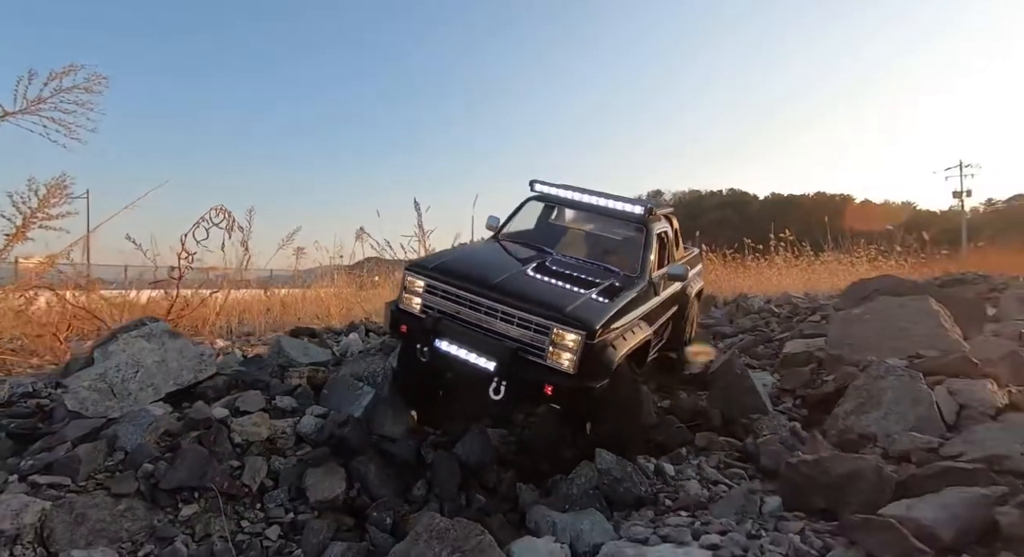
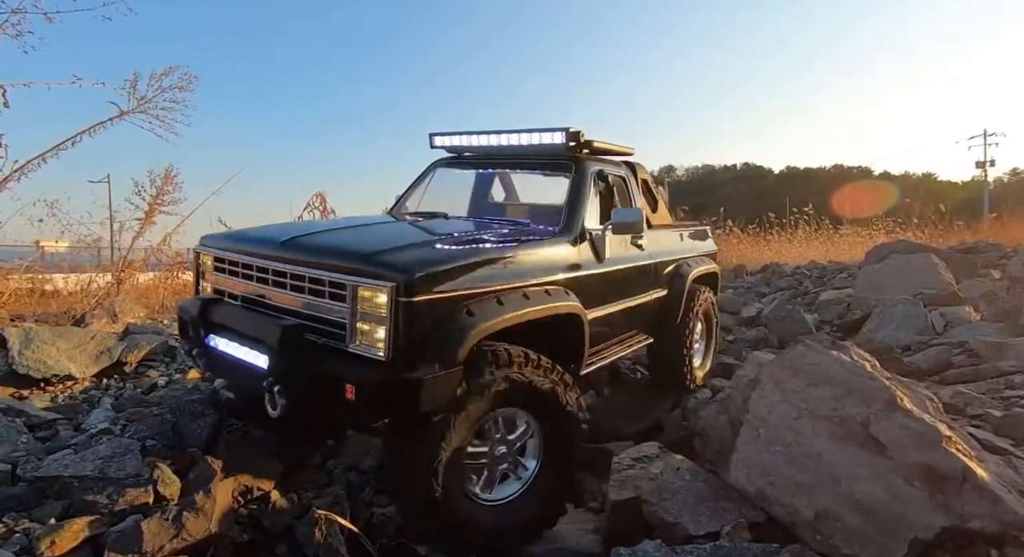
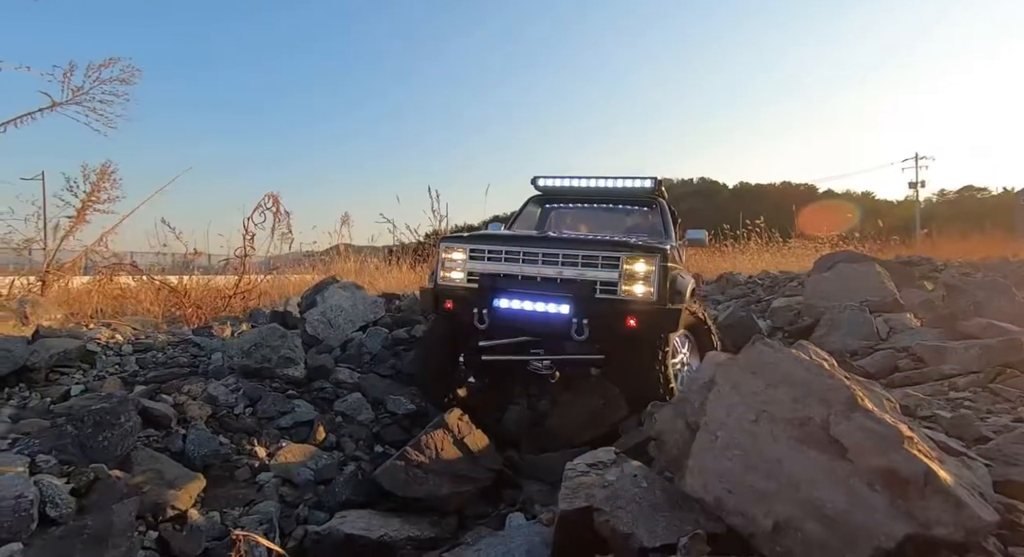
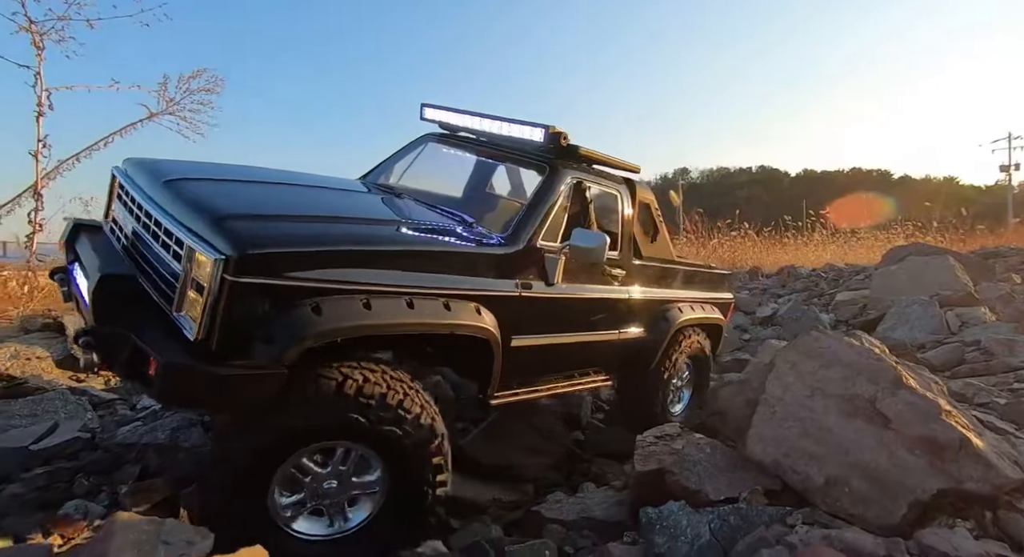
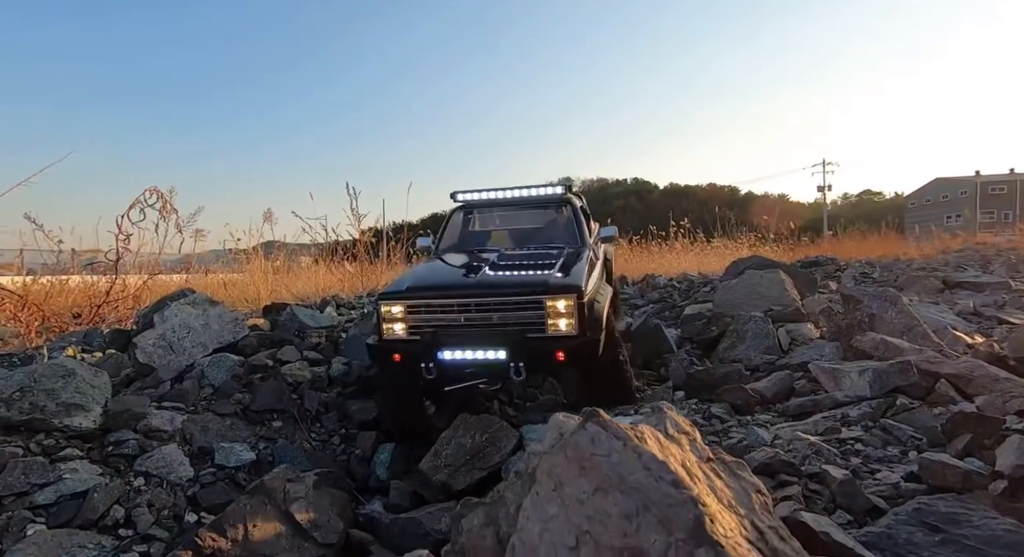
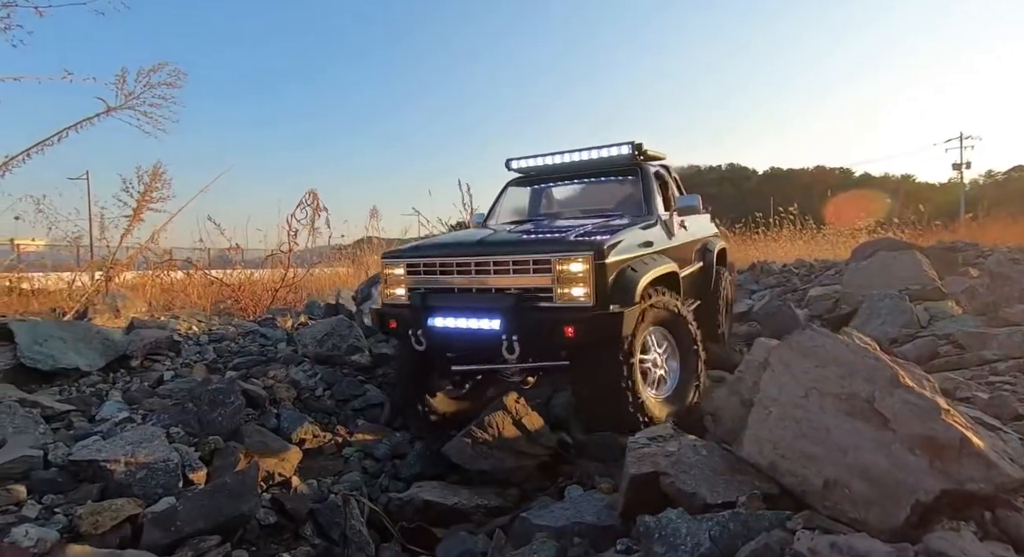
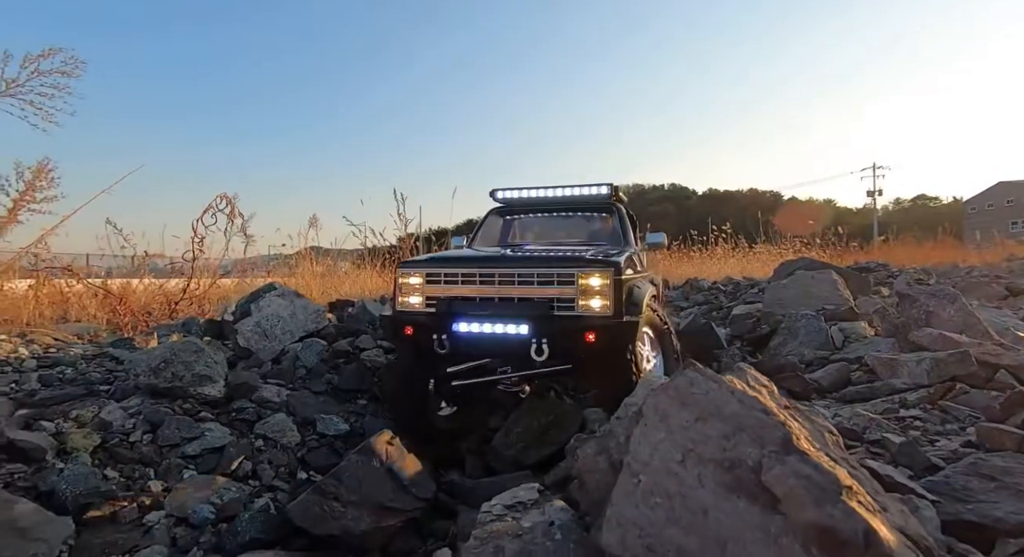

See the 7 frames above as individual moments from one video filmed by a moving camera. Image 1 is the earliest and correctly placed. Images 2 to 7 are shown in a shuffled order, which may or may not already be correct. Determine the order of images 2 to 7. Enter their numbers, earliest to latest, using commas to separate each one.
5, 7, 3, 6, 2, 4
